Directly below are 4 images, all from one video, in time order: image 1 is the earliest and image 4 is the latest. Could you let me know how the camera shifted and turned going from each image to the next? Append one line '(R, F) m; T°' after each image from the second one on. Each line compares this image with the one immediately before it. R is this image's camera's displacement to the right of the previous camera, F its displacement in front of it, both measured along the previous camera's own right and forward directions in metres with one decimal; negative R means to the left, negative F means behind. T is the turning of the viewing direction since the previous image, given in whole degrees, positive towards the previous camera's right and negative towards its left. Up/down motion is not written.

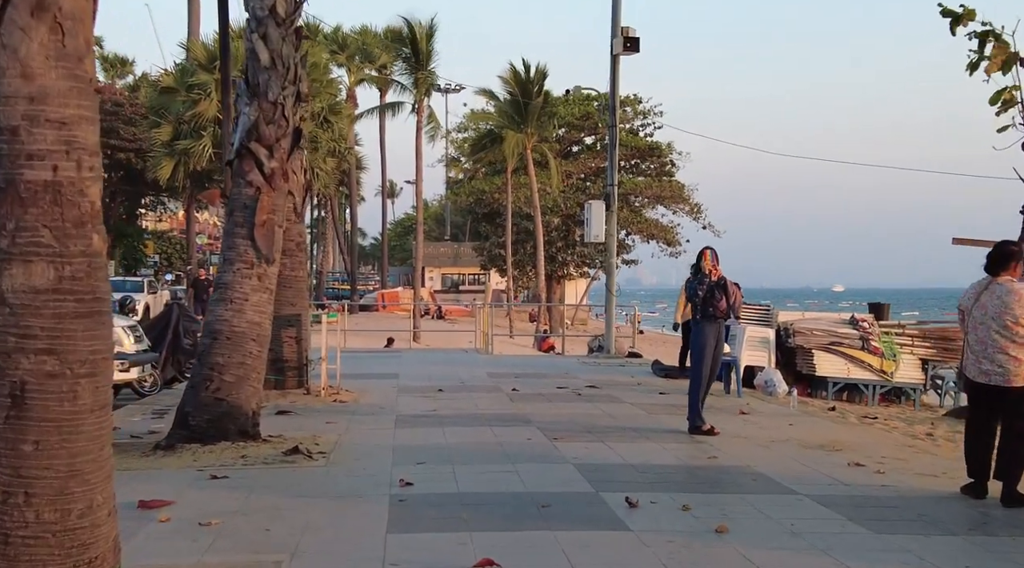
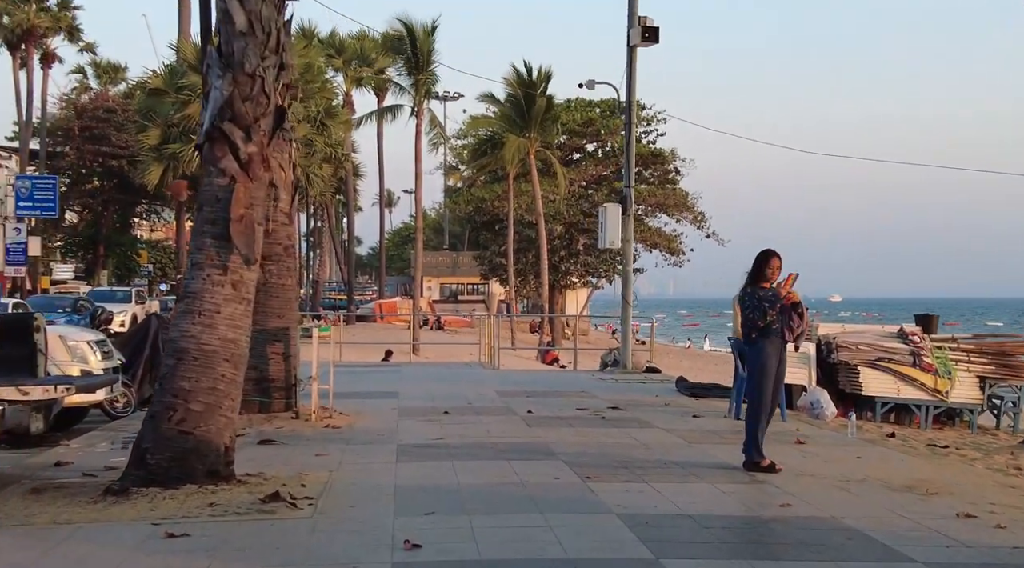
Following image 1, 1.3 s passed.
(-0.2, +1.8) m; 0°
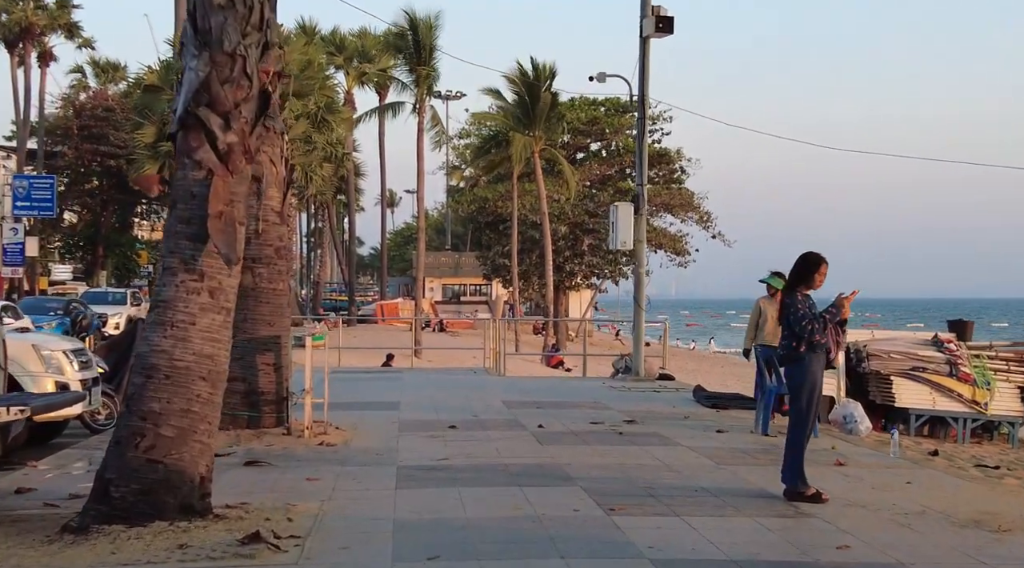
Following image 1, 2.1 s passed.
(-0.1, +1.1) m; 0°
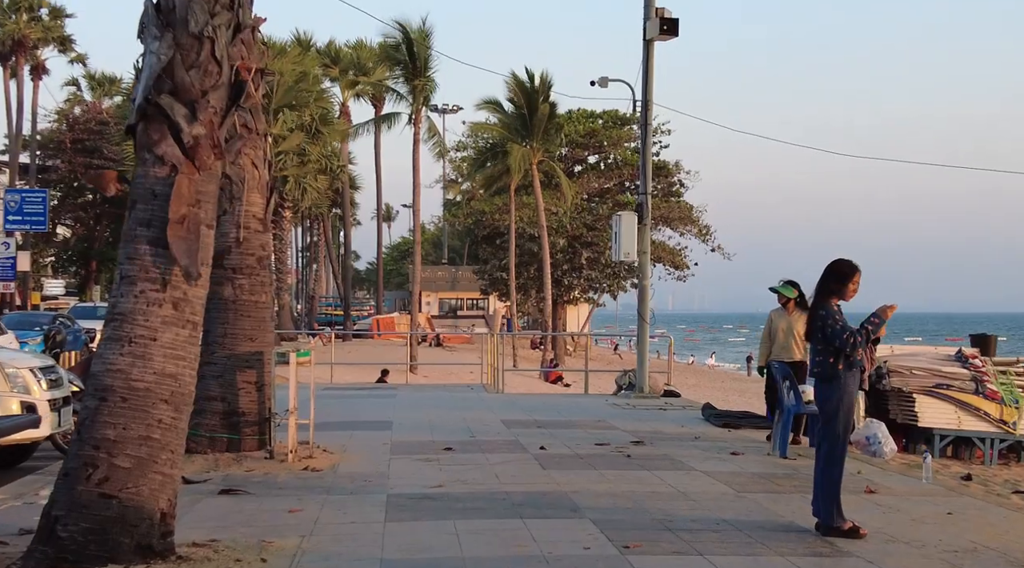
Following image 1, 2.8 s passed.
(0.0, +0.9) m; 0°
